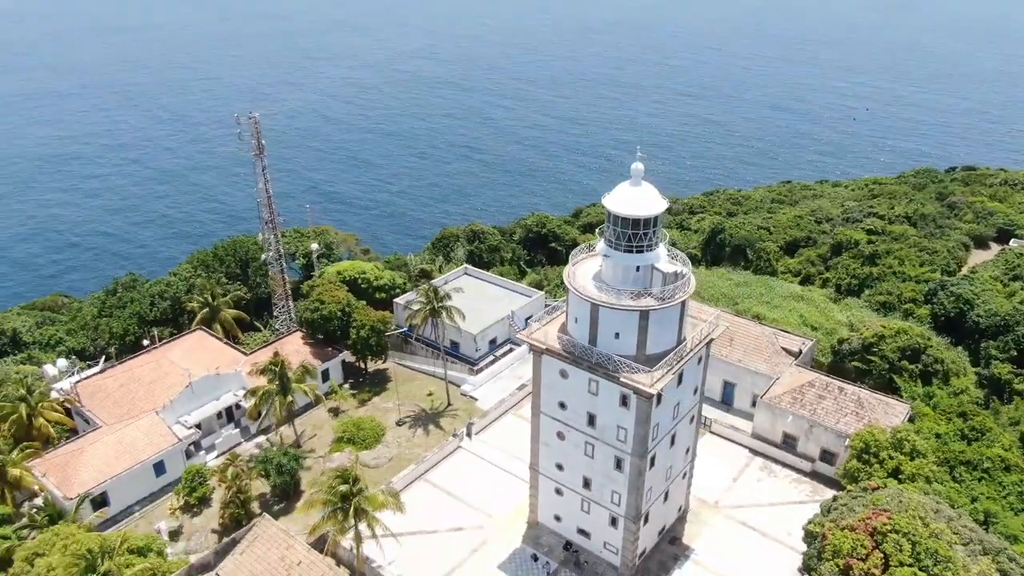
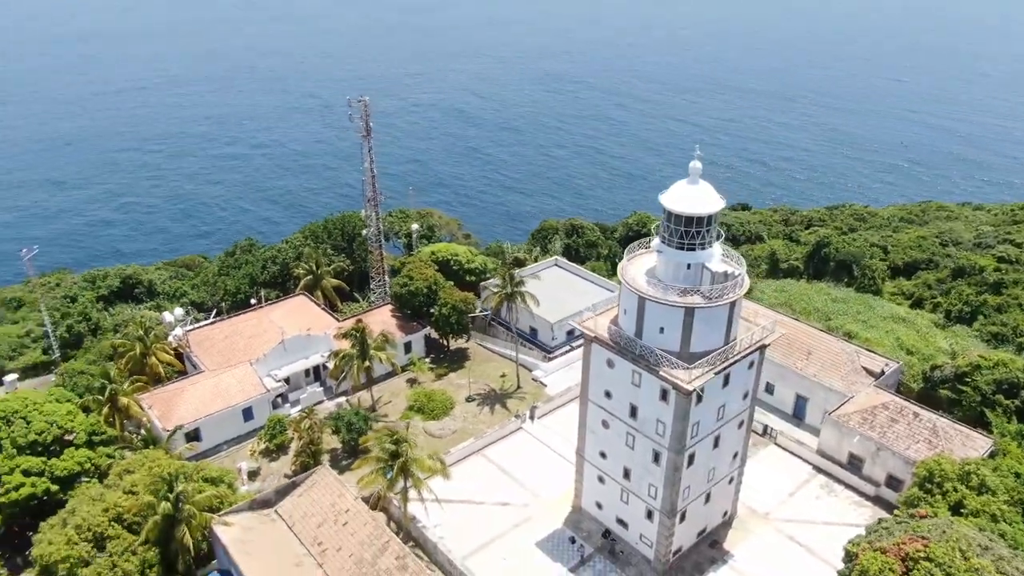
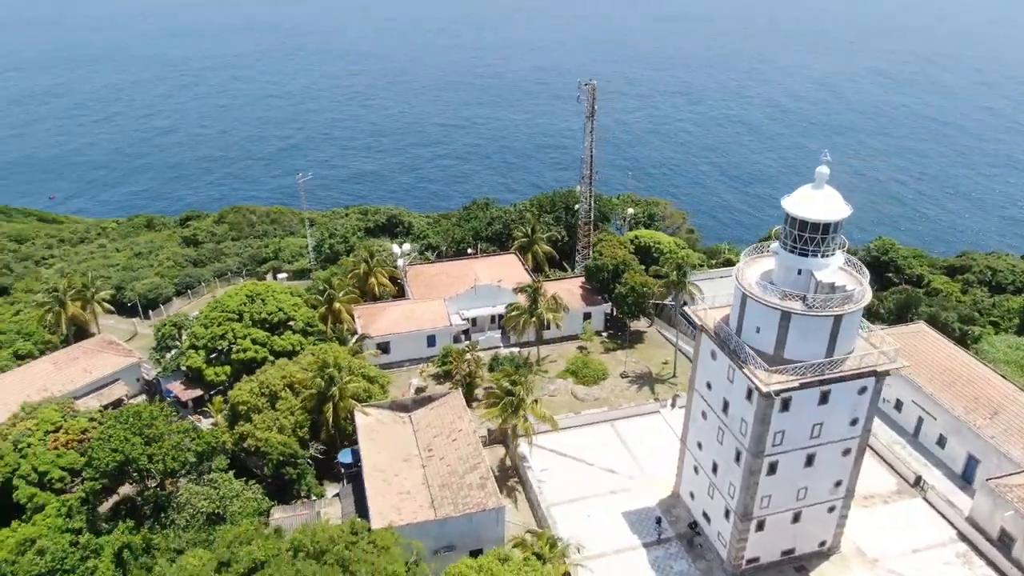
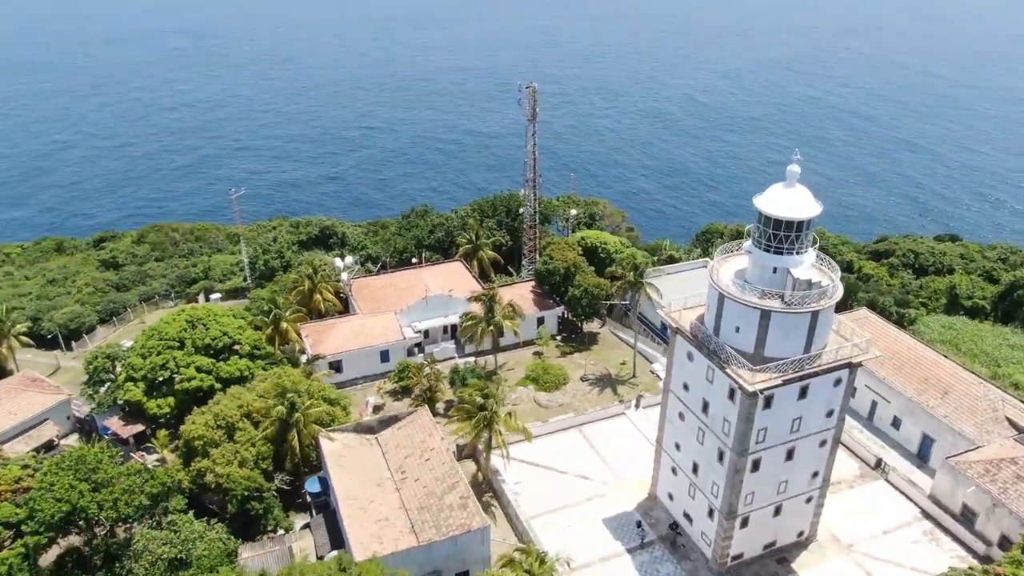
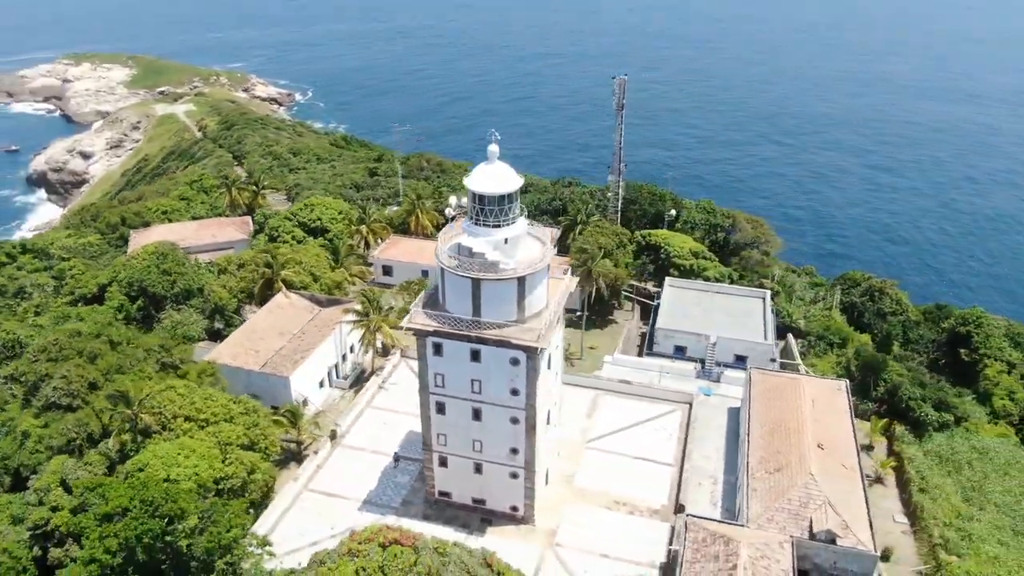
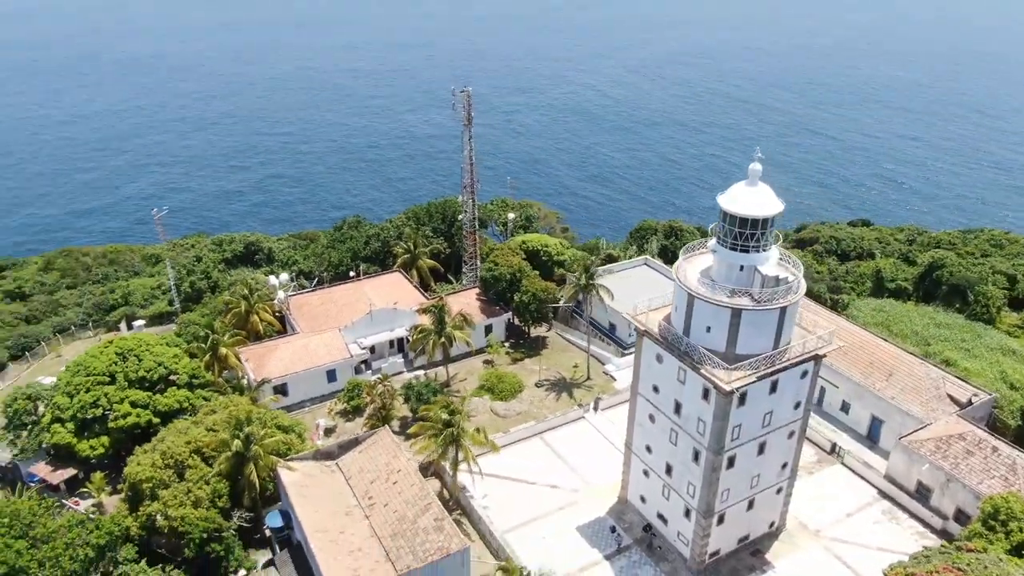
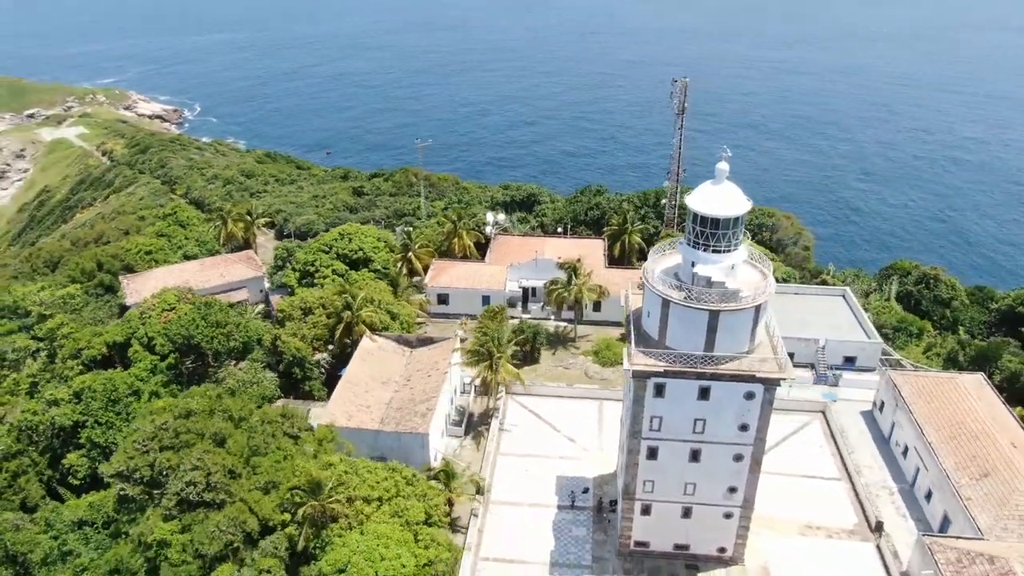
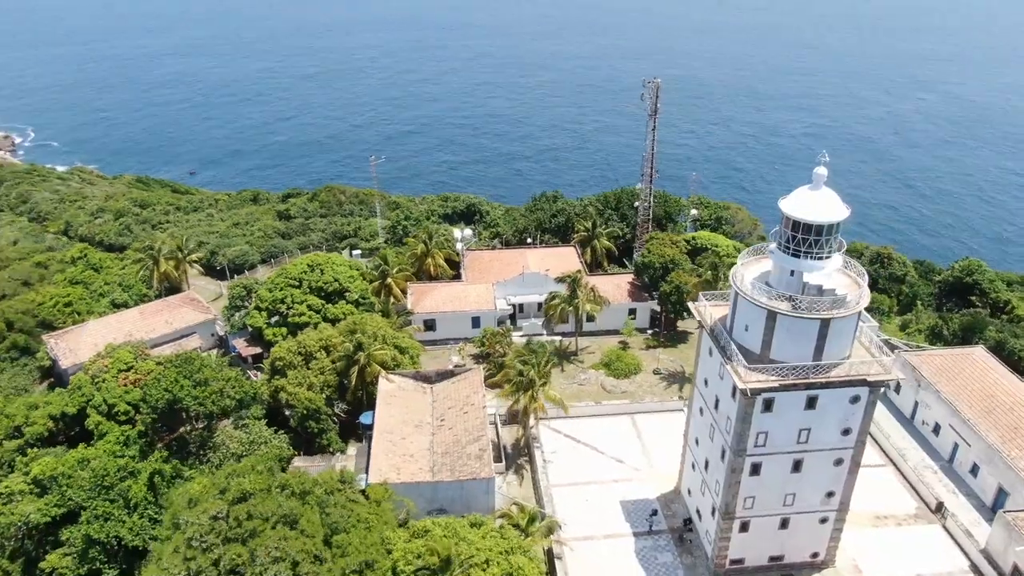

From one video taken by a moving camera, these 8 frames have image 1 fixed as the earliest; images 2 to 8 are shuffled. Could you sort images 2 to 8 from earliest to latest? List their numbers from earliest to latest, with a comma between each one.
2, 6, 4, 3, 8, 7, 5
